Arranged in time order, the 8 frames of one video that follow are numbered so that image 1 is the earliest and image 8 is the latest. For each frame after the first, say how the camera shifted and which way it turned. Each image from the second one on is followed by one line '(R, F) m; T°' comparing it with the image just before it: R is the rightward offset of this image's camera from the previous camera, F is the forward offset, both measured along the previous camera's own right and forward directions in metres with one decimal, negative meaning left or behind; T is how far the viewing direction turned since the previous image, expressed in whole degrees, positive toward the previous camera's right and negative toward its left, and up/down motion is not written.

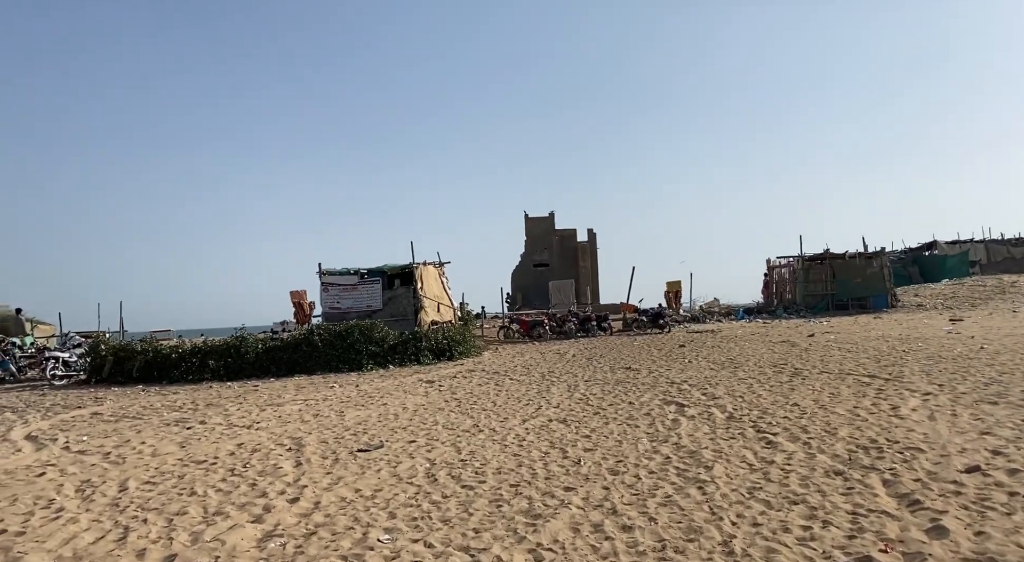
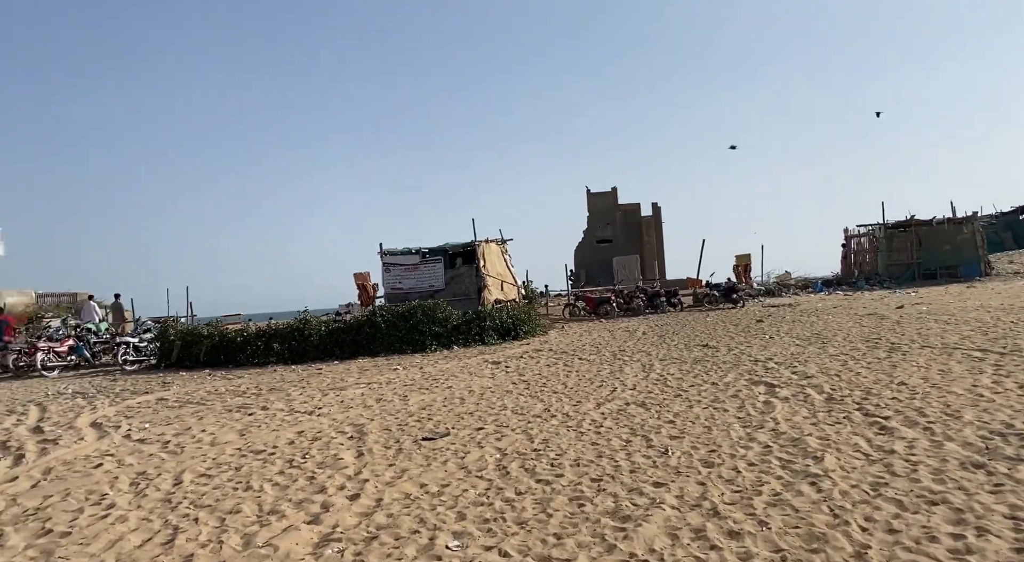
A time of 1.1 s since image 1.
(-0.1, +0.6) m; -5°
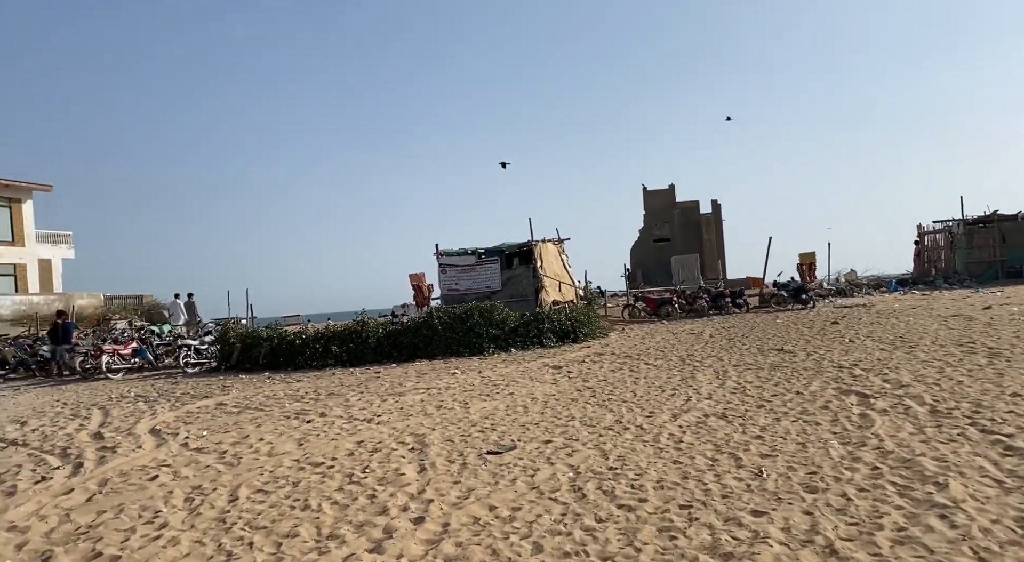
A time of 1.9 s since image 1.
(-0.2, +0.5) m; -5°
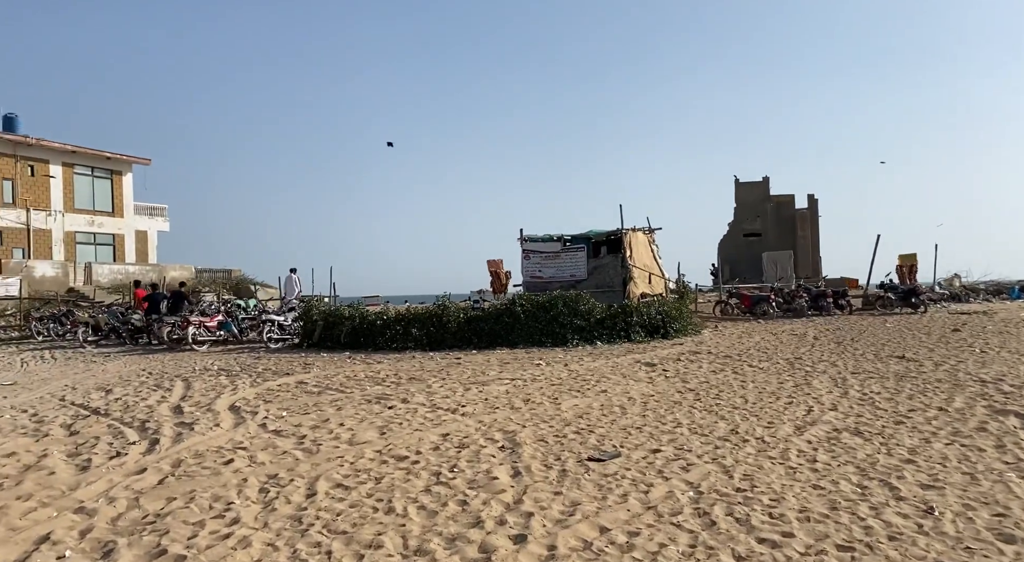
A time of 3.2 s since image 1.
(-0.3, +0.6) m; -7°
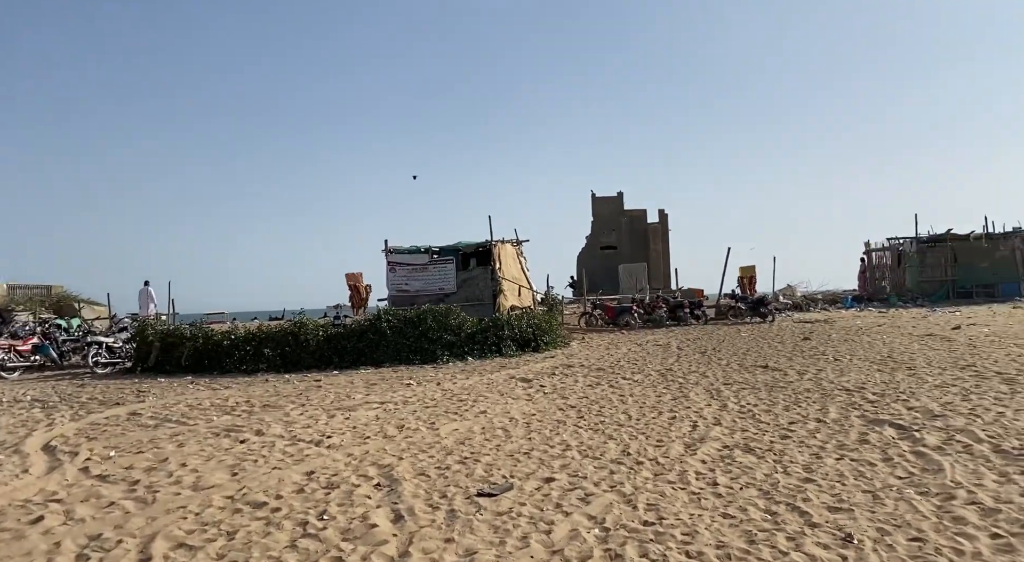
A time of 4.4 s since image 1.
(-0.2, +0.6) m; +12°
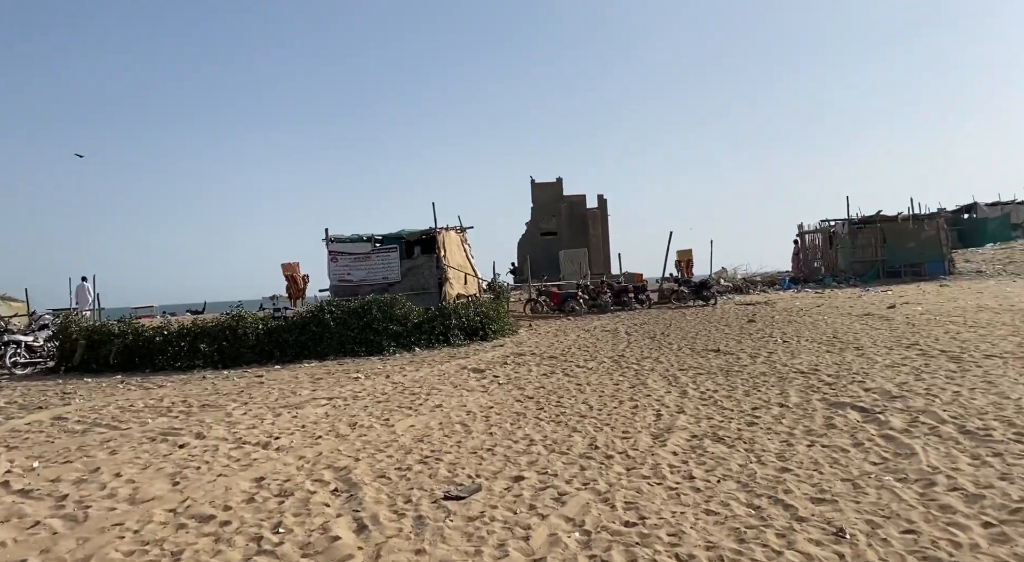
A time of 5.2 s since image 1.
(-0.2, +0.3) m; +5°
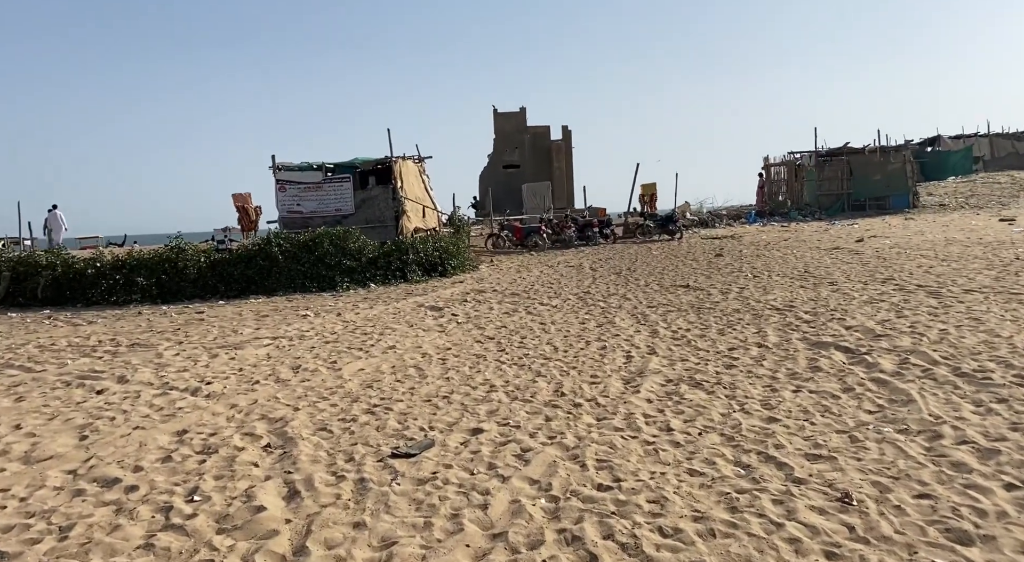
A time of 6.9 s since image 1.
(0.0, +0.7) m; +3°
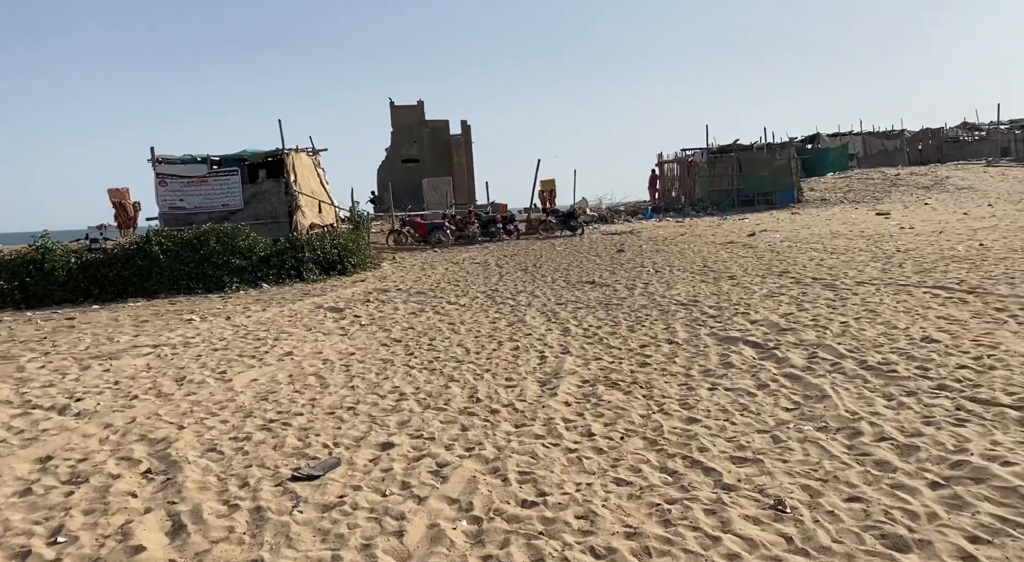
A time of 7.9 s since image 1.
(-0.1, +0.3) m; +9°
